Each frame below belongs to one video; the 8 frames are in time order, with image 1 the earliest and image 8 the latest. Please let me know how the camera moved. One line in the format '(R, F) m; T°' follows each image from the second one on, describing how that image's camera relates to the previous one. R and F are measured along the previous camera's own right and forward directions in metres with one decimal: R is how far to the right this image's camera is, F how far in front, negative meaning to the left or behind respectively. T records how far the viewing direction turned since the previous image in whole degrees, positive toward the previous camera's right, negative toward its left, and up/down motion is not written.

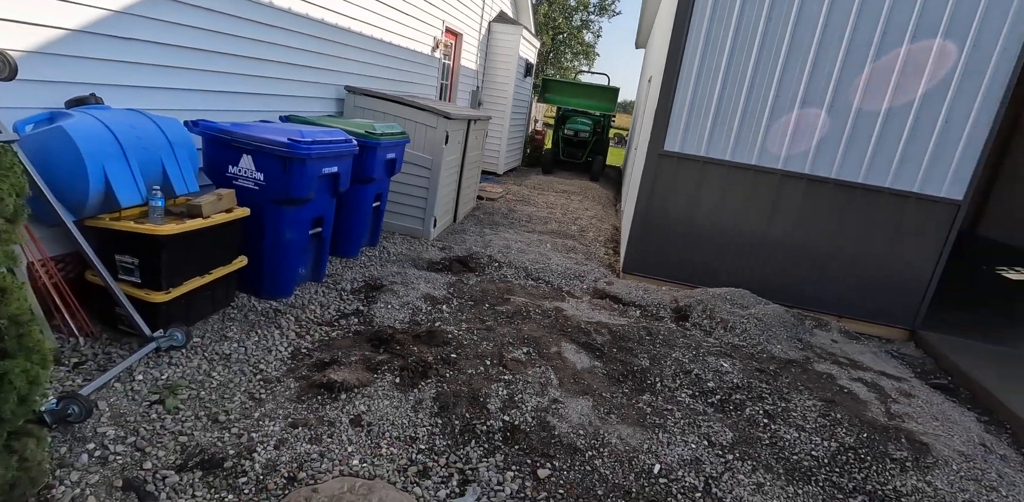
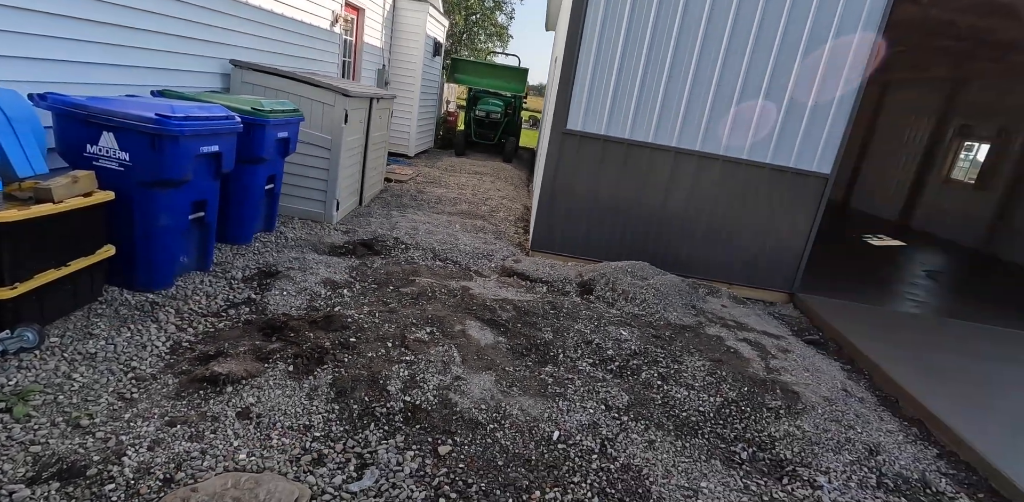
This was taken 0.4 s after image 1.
(+0.1, 0.0) m; +8°
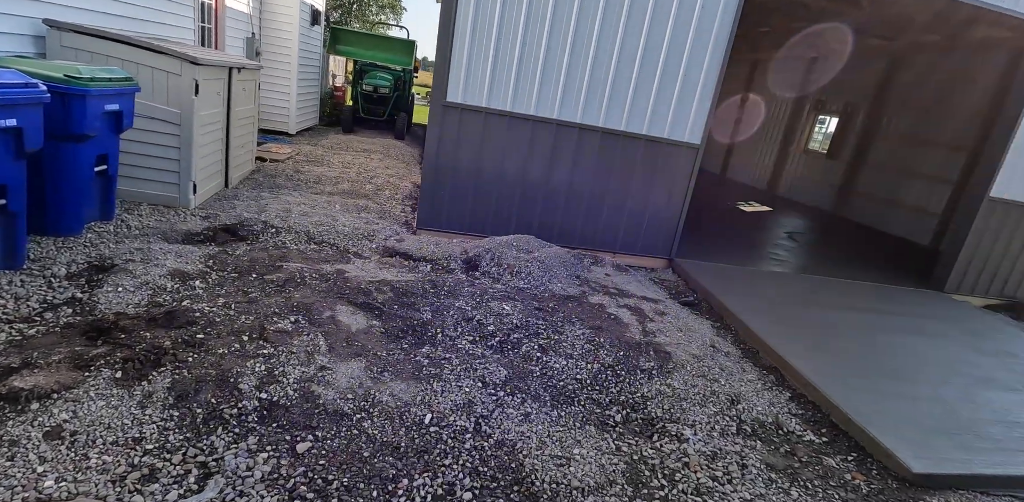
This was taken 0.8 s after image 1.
(+0.2, +0.1) m; +10°
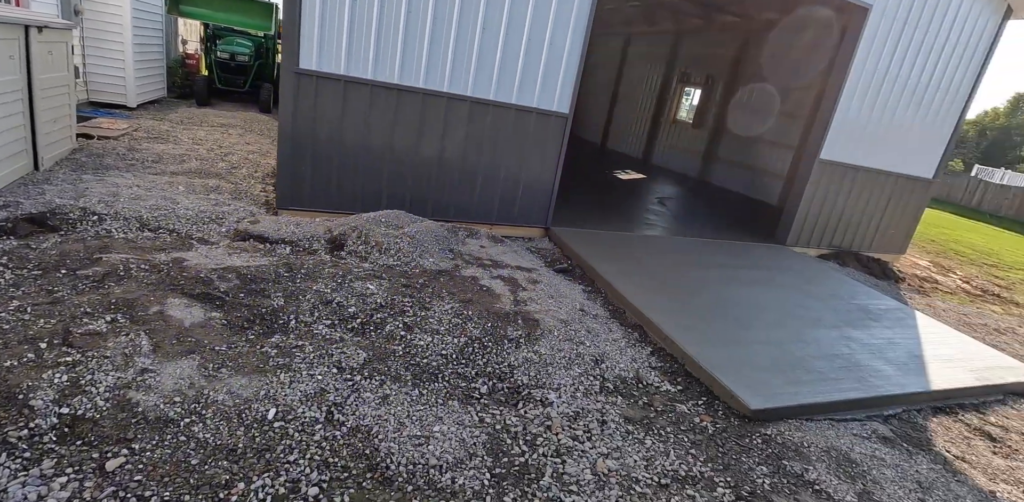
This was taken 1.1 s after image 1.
(+0.2, +0.1) m; +11°
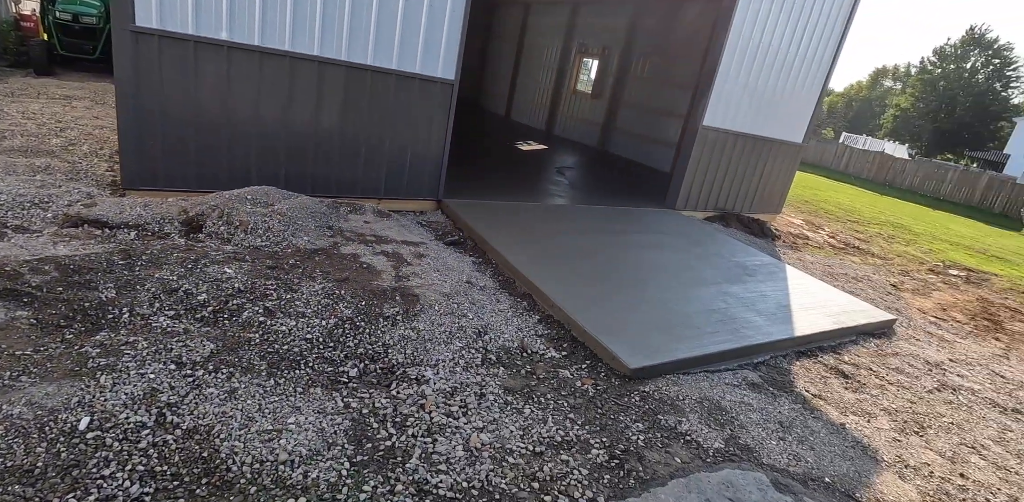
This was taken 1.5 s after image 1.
(+0.2, +0.1) m; +9°
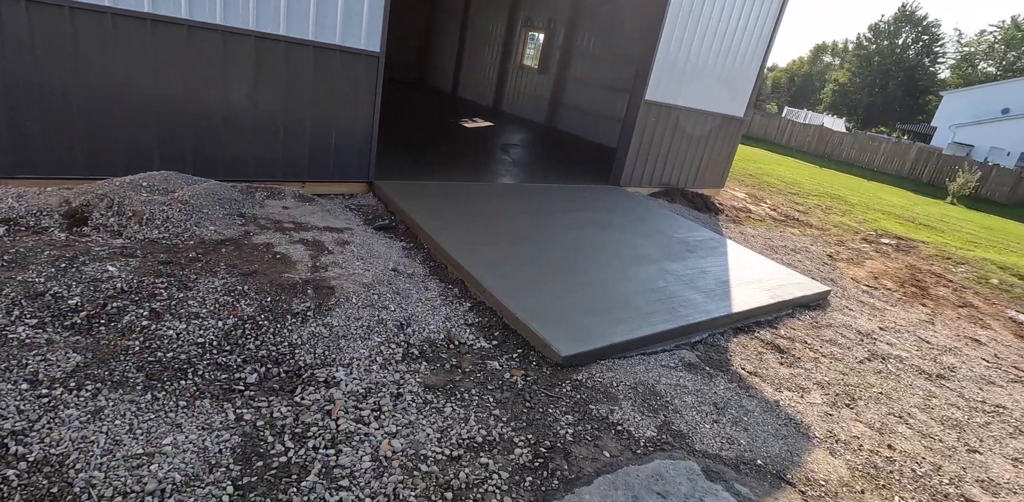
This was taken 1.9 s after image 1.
(+0.2, +0.2) m; +5°
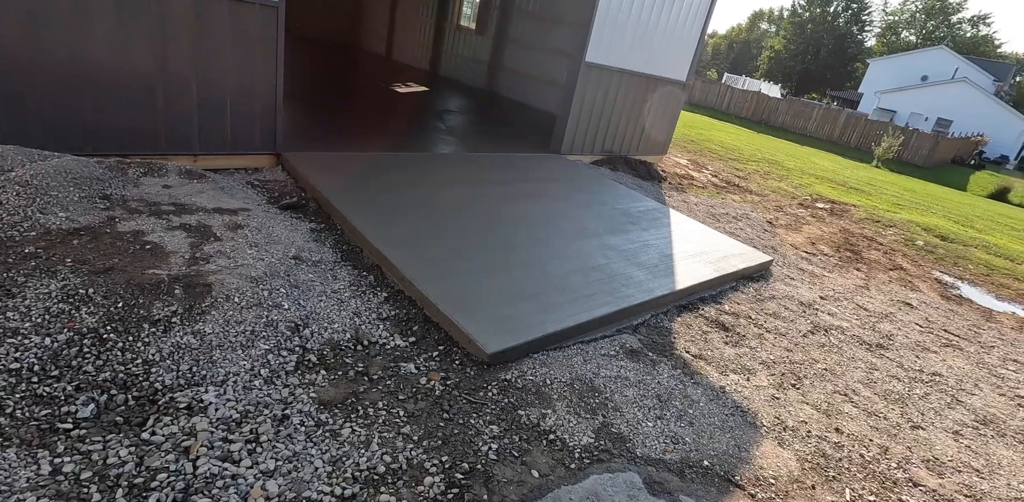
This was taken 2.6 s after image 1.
(+0.1, +0.4) m; +5°
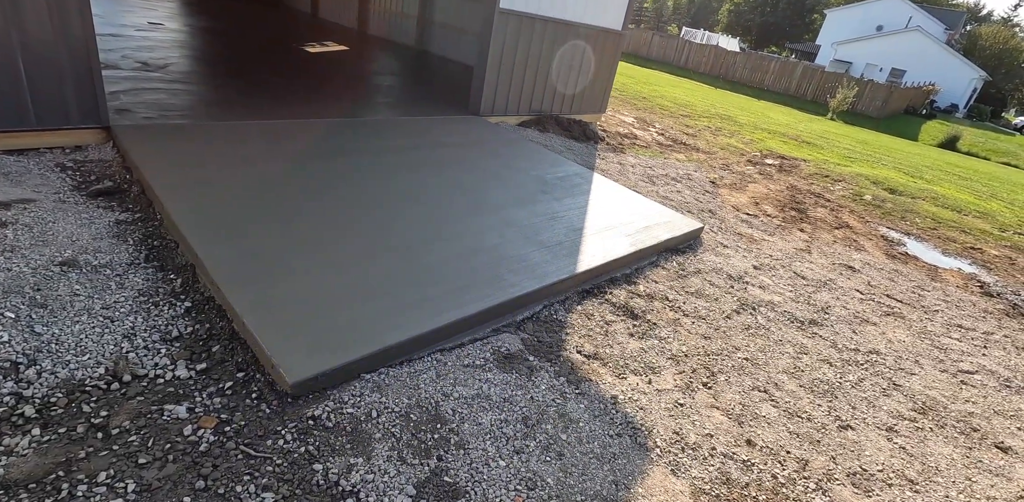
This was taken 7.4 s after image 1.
(+0.6, +0.5) m; +3°
